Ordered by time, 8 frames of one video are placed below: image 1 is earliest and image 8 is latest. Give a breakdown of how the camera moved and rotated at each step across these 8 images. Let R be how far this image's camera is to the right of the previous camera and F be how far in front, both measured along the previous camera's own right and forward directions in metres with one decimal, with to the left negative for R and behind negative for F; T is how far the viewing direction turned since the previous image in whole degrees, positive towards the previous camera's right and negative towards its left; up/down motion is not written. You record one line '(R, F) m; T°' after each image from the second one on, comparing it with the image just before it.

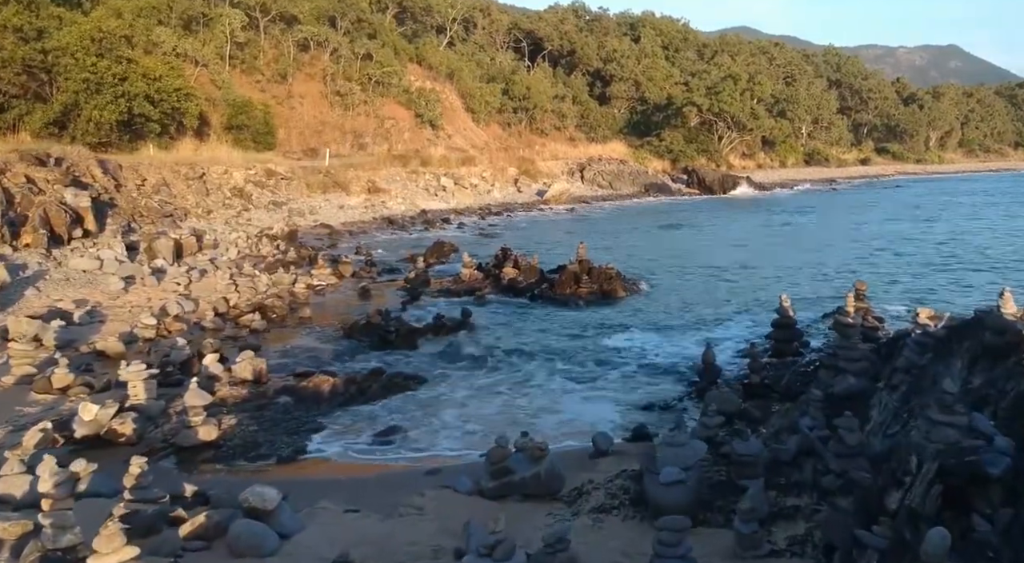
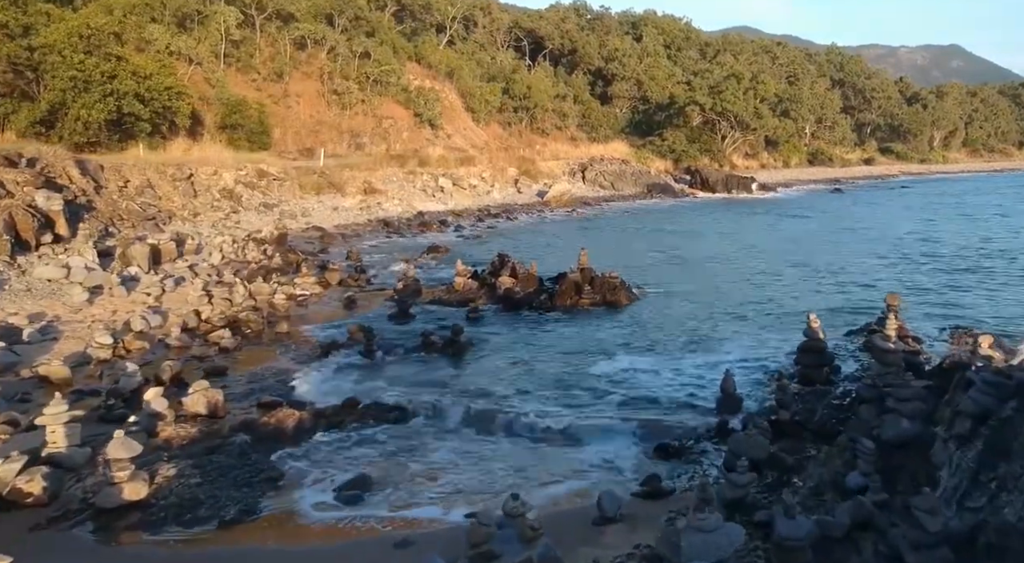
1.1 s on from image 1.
(+0.1, +1.4) m; 0°
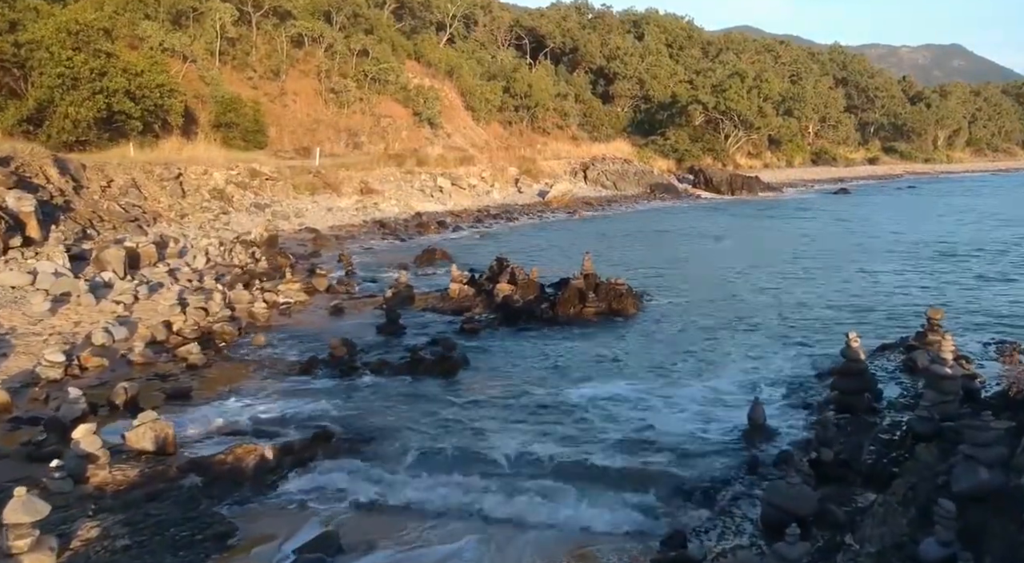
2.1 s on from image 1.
(0.0, +1.3) m; 0°
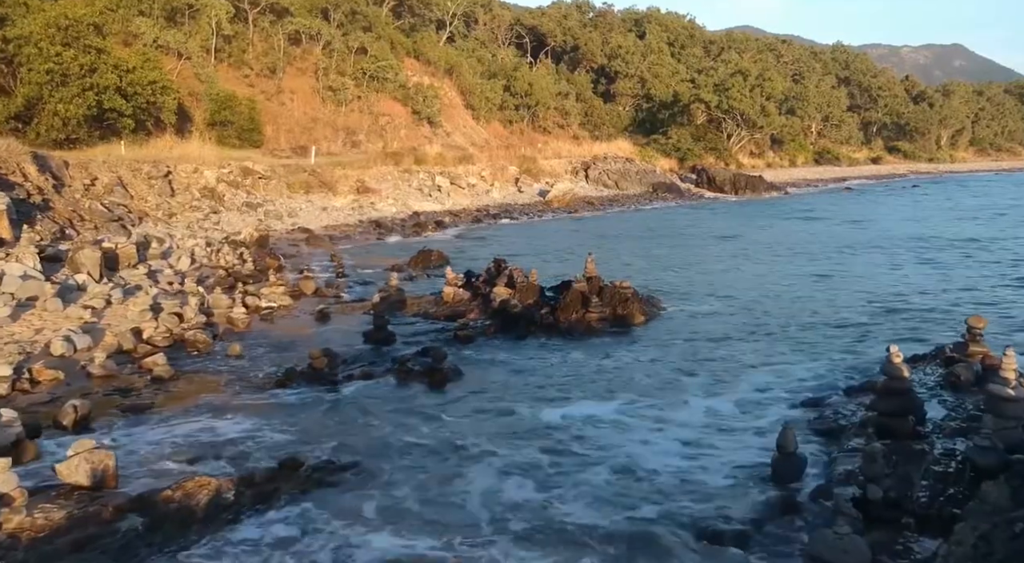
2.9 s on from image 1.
(+0.1, +1.1) m; 0°
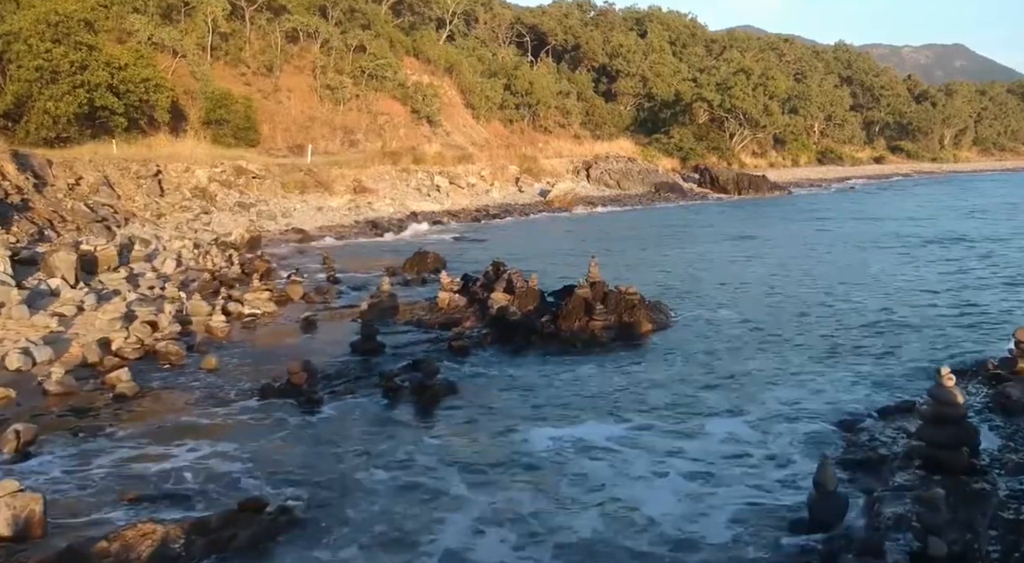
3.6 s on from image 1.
(0.0, +1.1) m; 0°
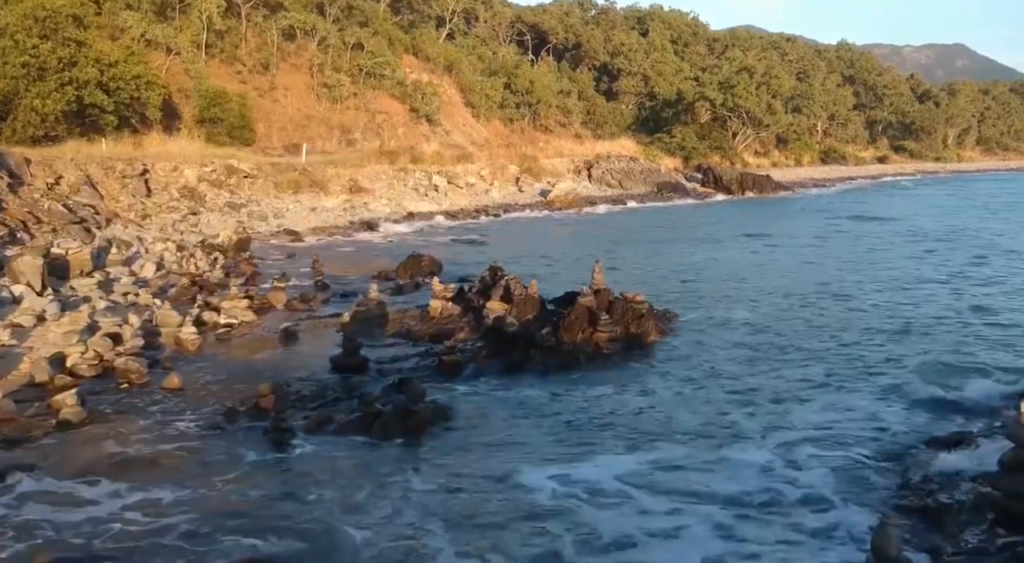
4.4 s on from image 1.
(+0.1, +1.2) m; 0°
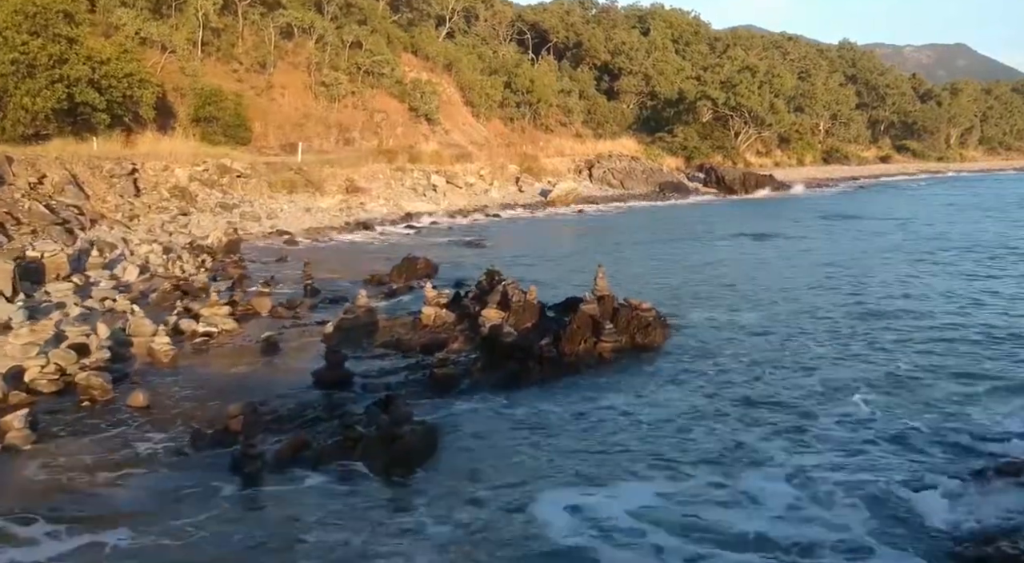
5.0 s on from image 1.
(0.0, +0.9) m; 0°
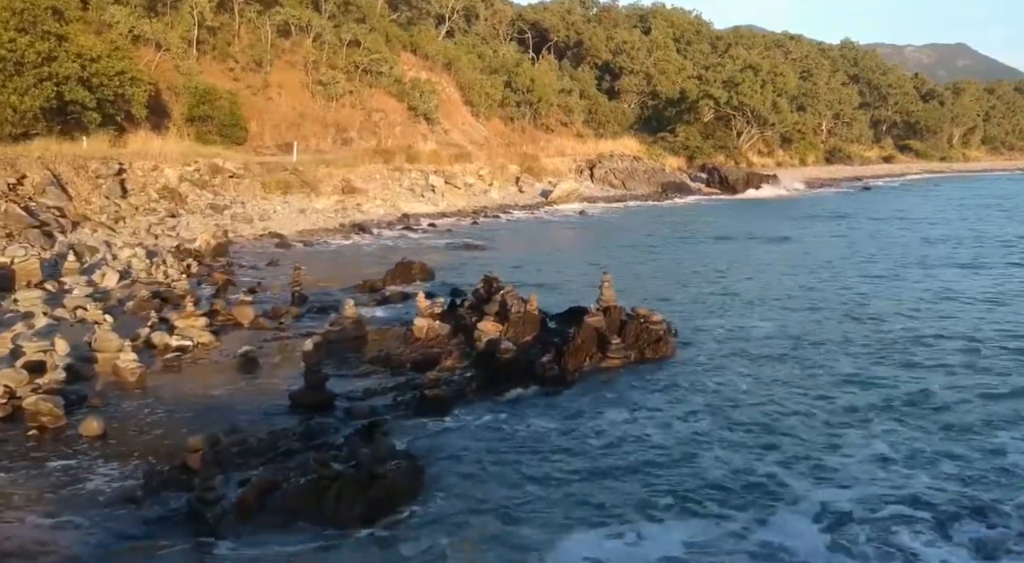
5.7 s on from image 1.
(0.0, +1.1) m; 0°
